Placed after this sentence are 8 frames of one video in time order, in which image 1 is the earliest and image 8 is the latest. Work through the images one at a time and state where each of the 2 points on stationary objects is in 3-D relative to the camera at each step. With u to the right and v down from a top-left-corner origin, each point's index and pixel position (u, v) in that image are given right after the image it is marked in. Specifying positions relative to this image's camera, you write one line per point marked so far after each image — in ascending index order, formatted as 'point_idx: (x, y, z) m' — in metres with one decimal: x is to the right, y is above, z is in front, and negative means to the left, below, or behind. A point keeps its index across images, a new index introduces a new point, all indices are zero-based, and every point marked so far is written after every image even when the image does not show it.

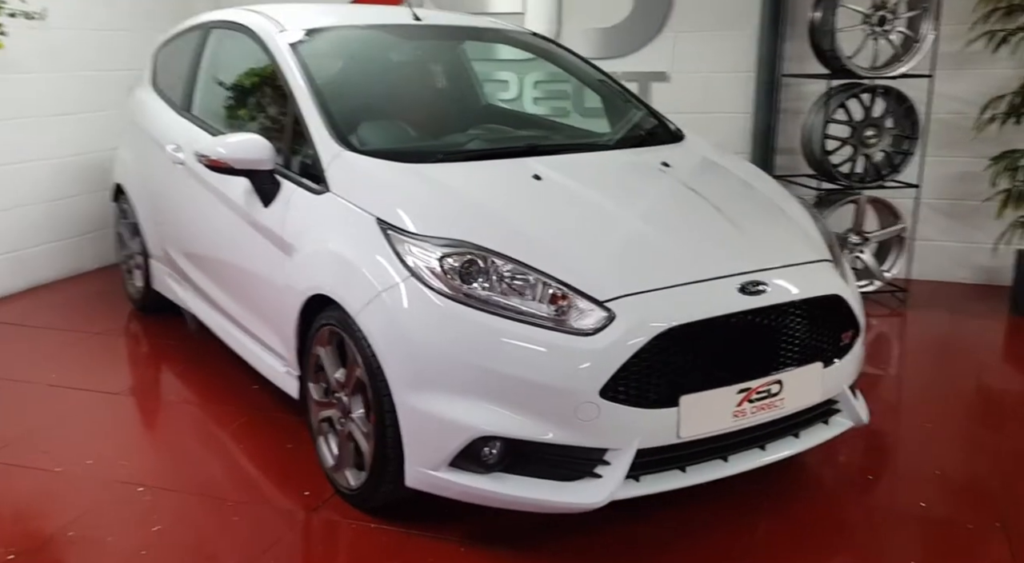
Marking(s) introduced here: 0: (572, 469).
0: (+0.1, -0.4, +1.8) m
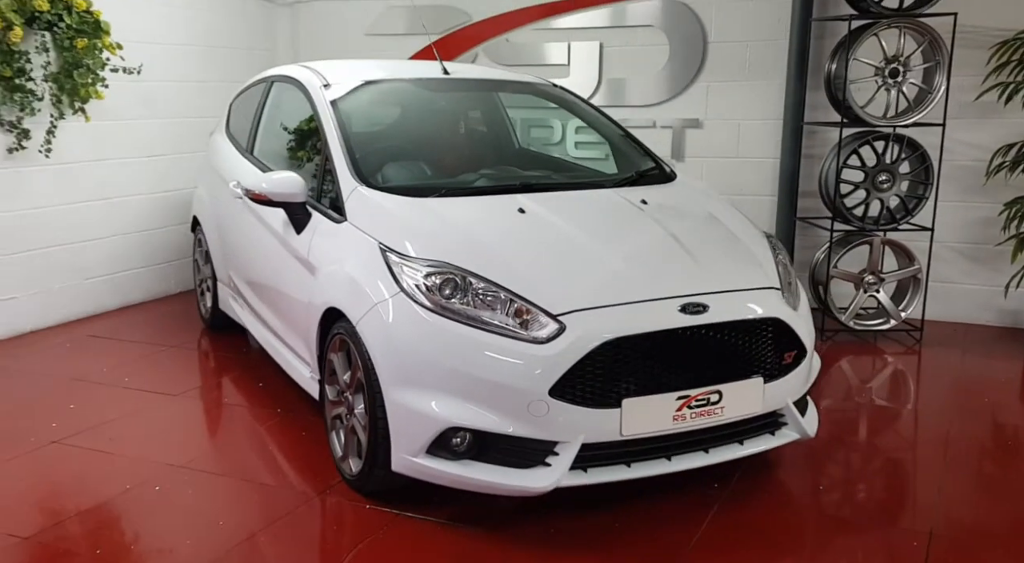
0: (0.0, -0.4, +2.1) m
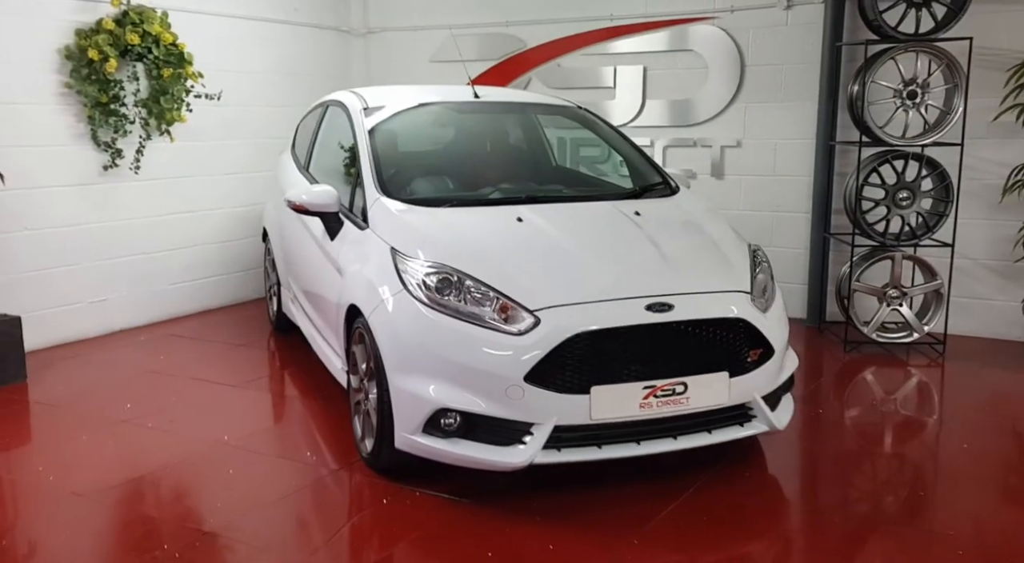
0: (0.0, -0.4, +2.4) m
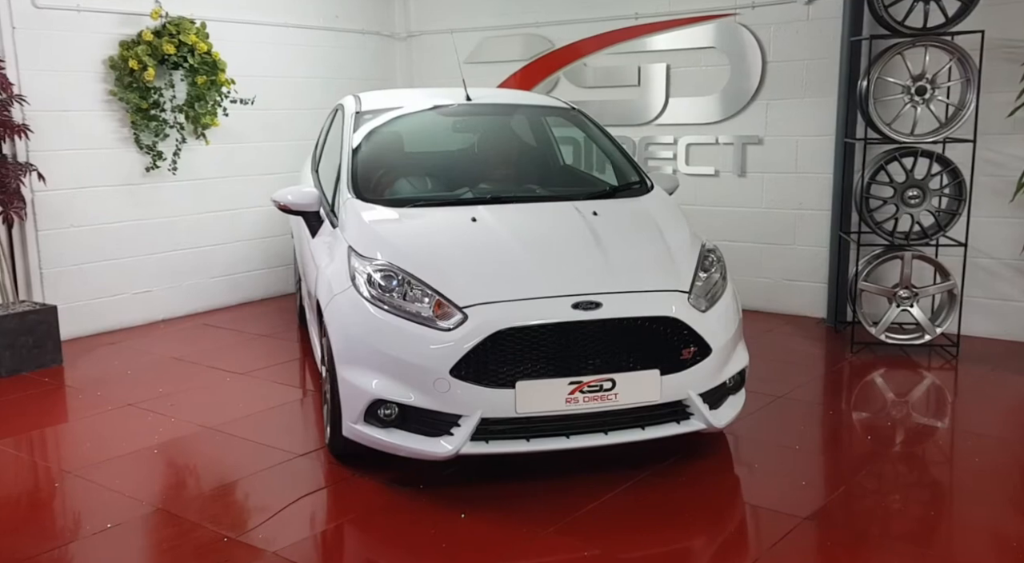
0: (-0.2, -0.4, +2.5) m
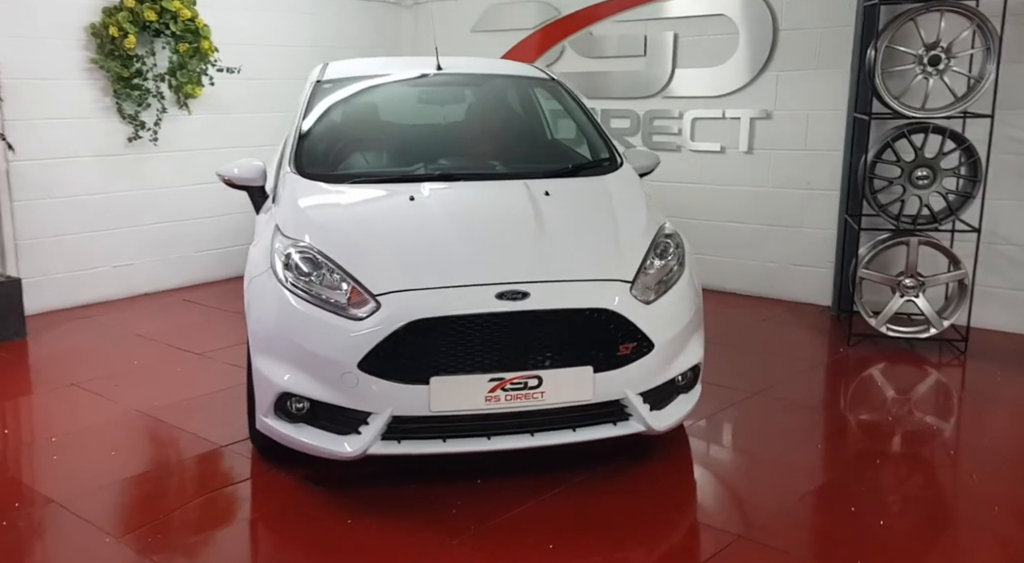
0: (-0.4, -0.4, +2.3) m
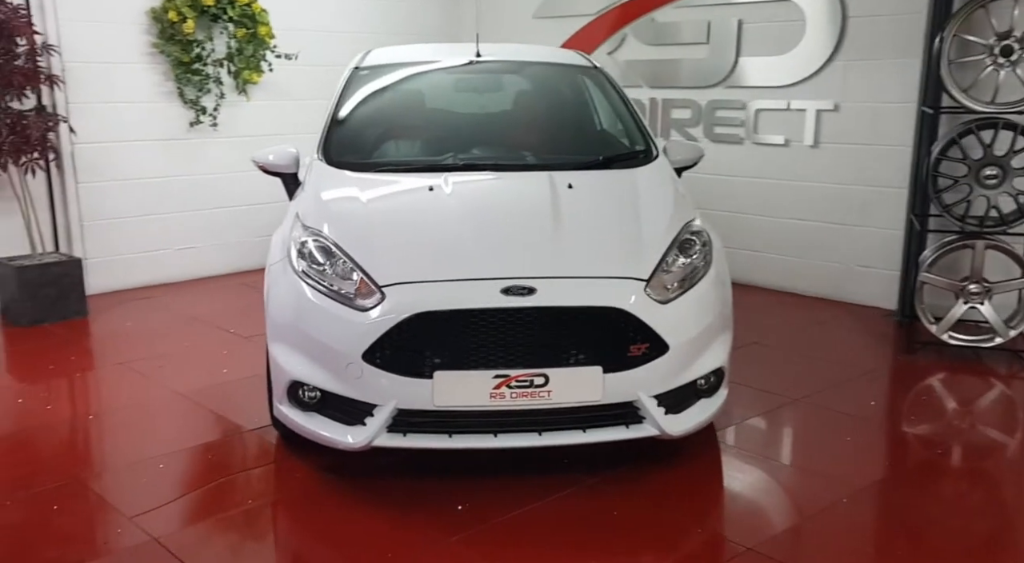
0: (-0.4, -0.3, +2.3) m
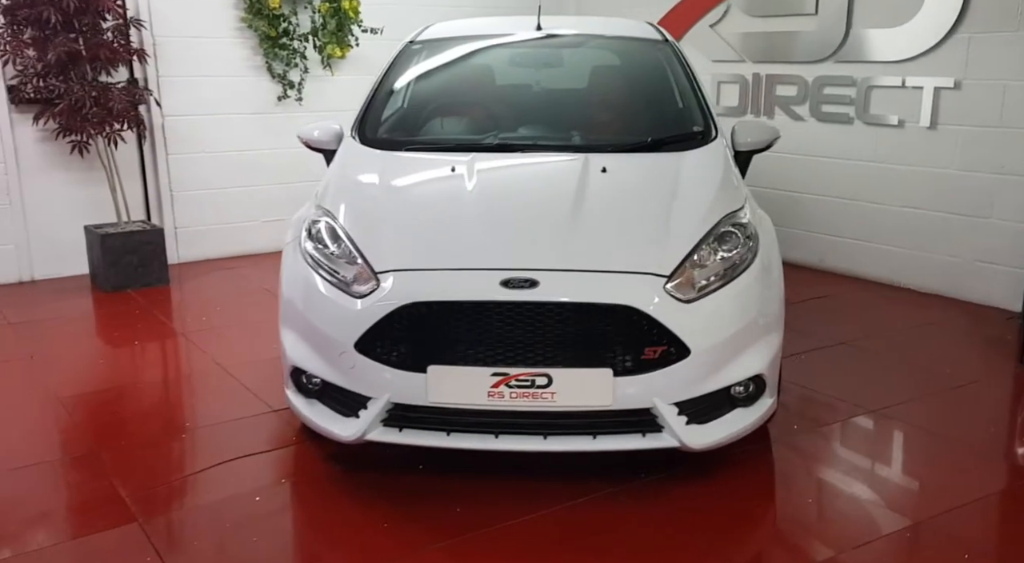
0: (-0.4, -0.3, +2.2) m
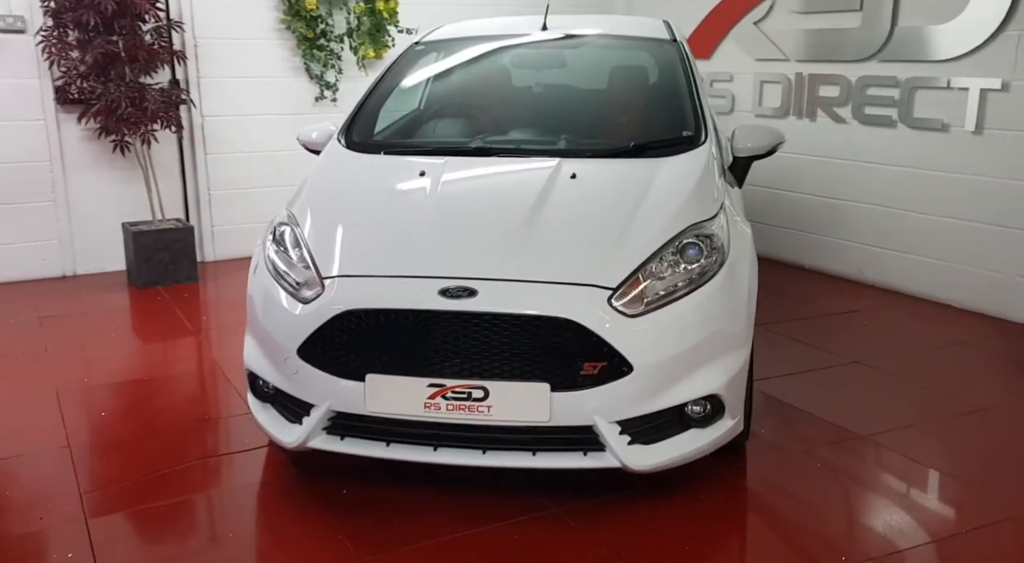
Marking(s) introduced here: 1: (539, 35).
0: (-0.5, -0.3, +2.2) m
1: (+0.1, +0.9, +3.3) m
